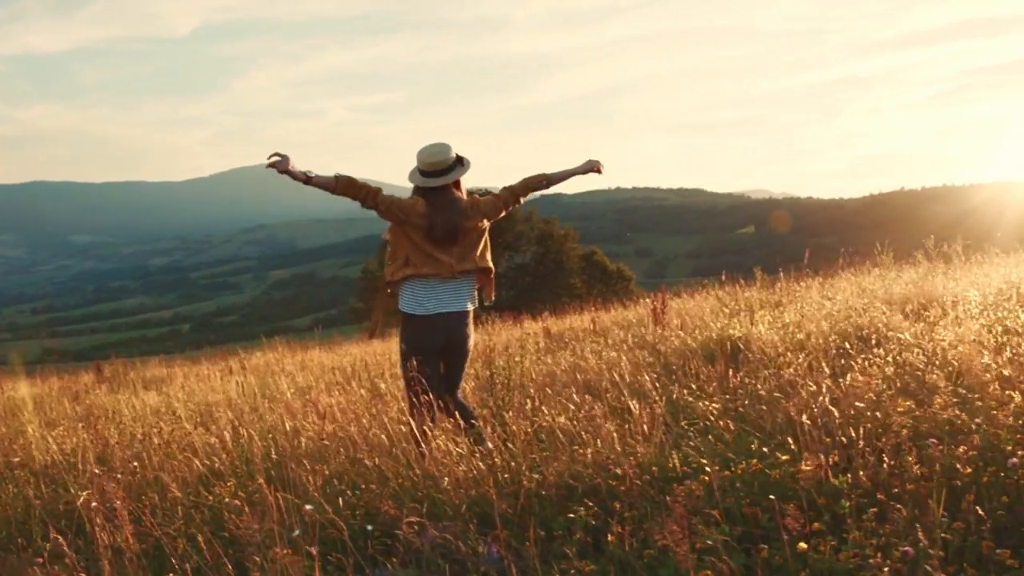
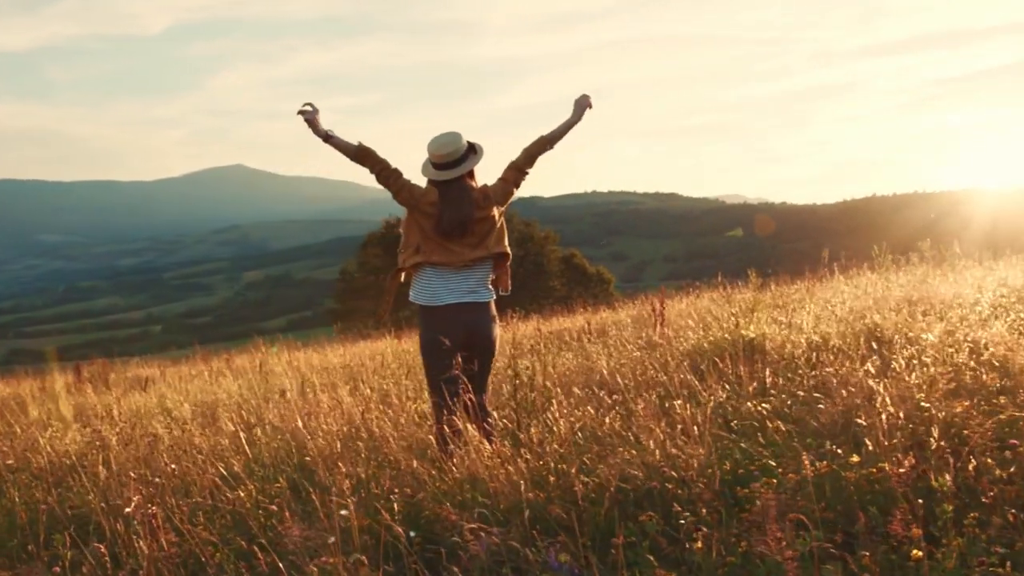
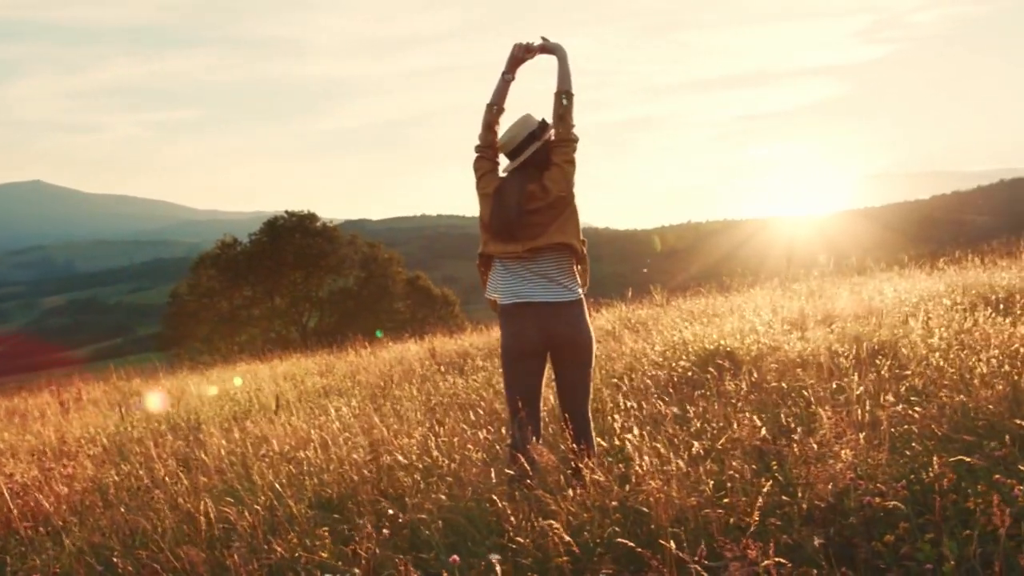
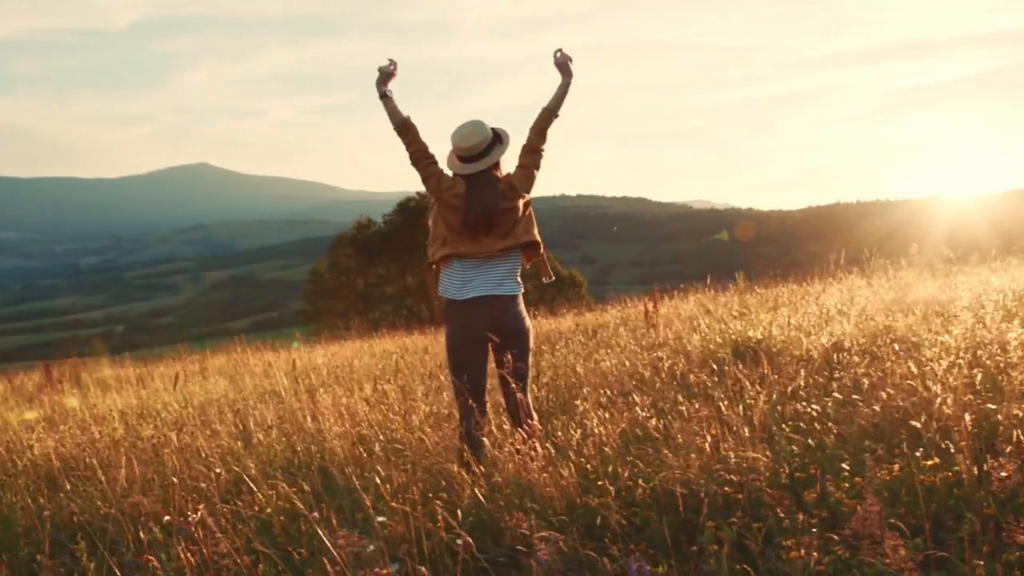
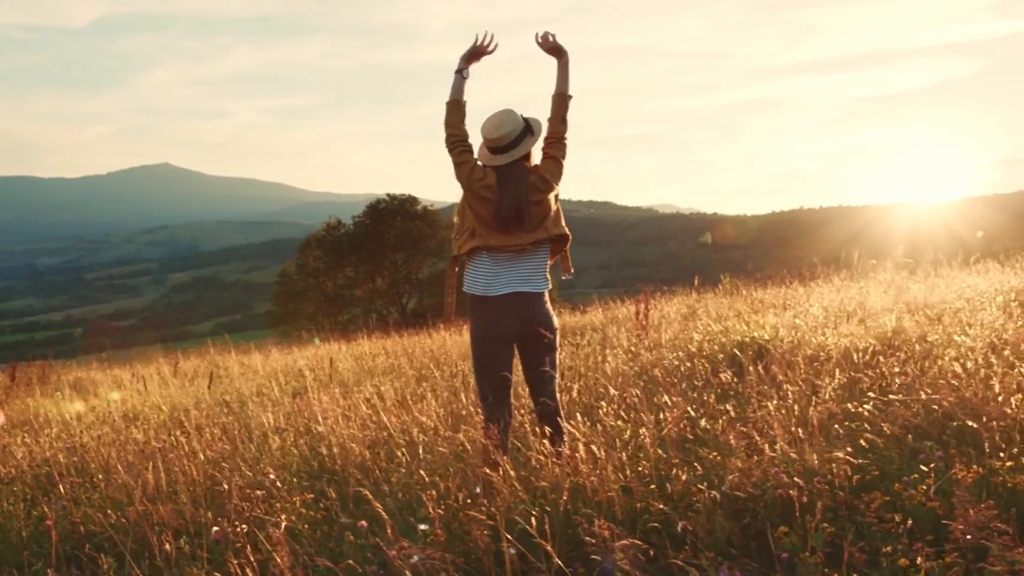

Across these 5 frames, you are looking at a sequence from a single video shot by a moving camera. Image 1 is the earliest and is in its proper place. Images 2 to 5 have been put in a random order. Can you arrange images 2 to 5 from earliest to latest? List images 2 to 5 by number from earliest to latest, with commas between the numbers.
2, 4, 5, 3
